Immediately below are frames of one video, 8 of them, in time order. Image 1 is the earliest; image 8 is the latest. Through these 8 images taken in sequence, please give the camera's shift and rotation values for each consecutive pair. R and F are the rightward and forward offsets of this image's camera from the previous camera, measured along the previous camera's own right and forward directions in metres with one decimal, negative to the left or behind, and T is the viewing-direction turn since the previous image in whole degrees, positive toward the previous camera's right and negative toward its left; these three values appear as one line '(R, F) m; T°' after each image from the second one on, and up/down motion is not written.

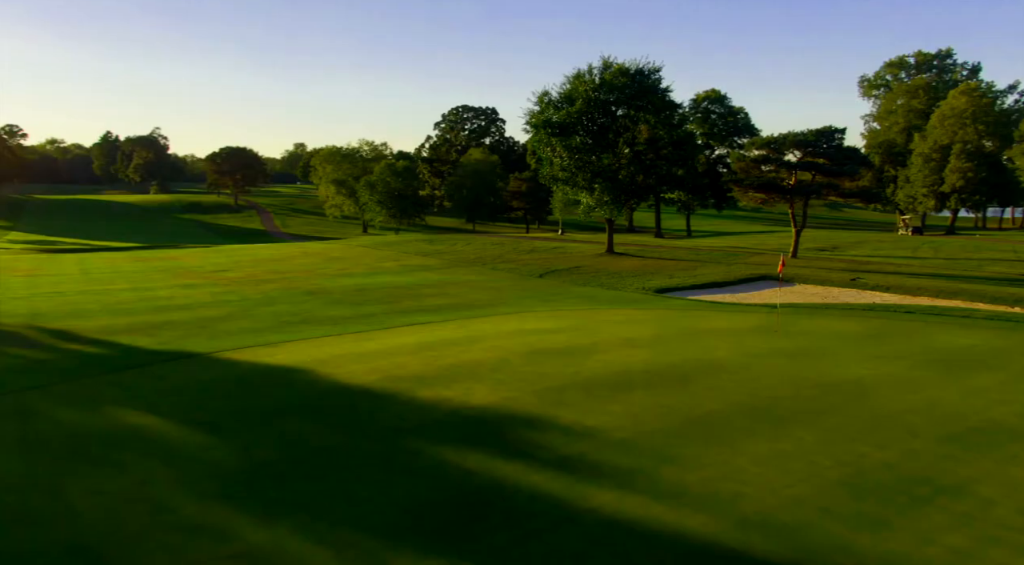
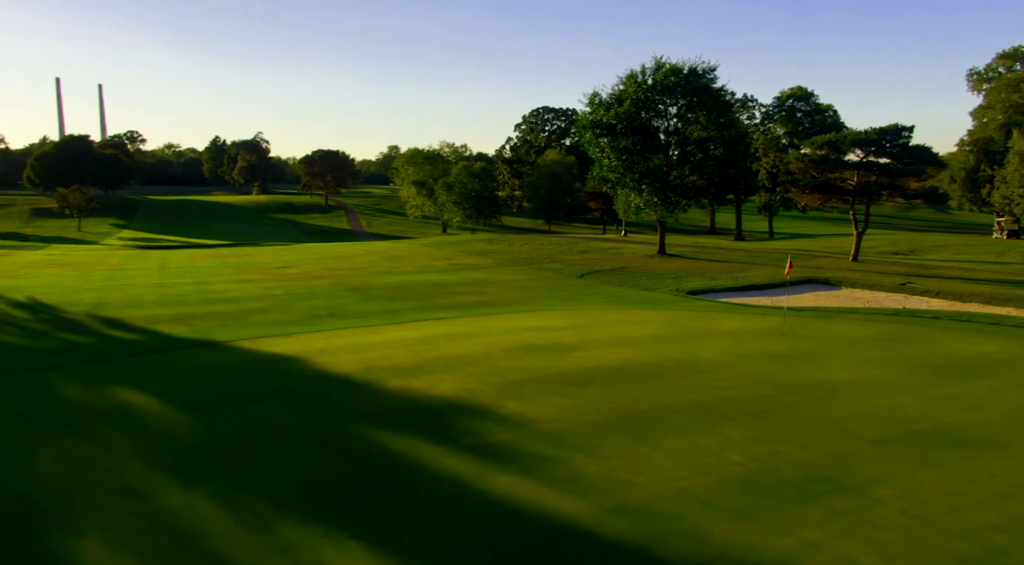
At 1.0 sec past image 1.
(+1.9, -0.4) m; -7°
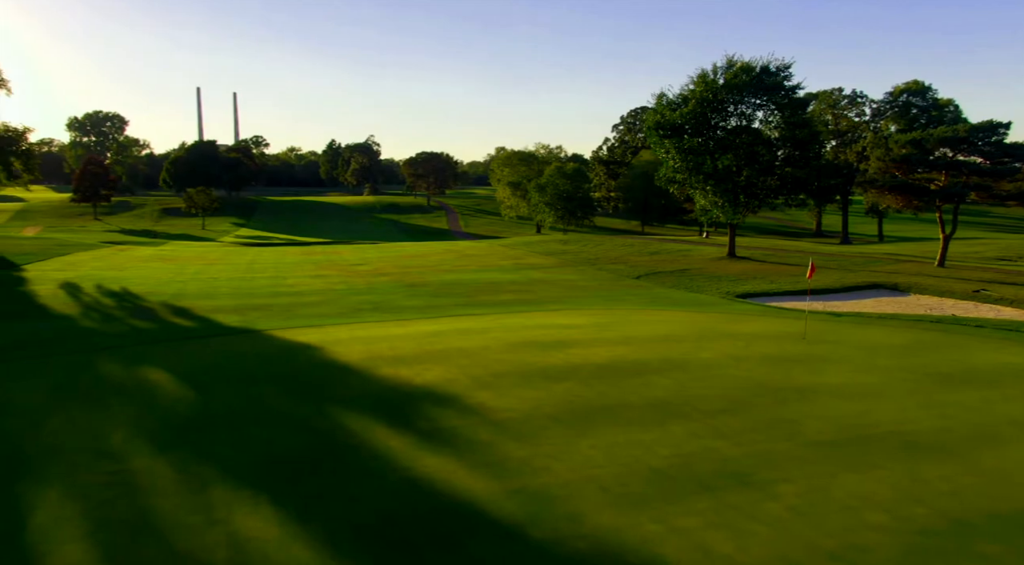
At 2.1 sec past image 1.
(+2.0, -0.4) m; -8°
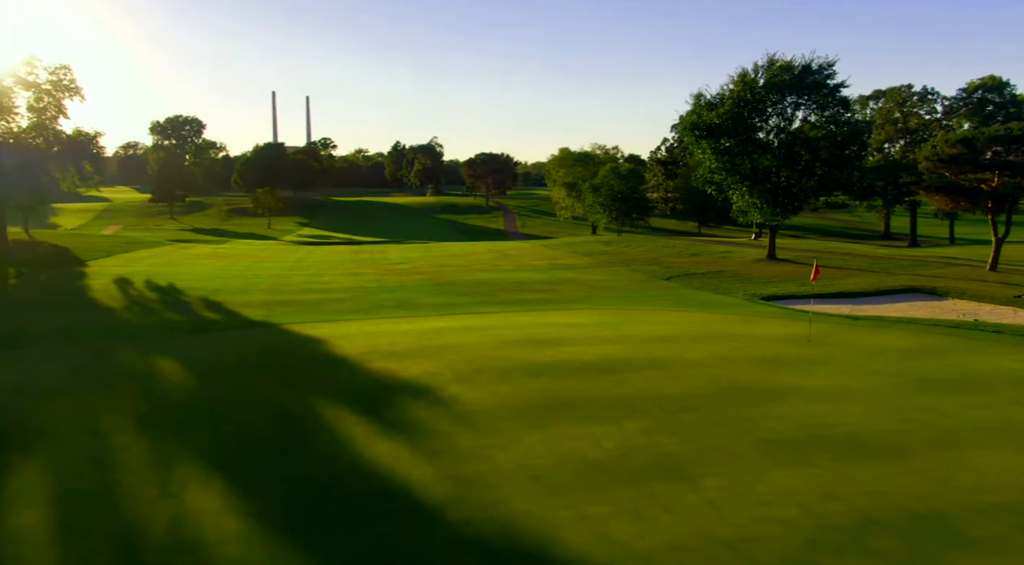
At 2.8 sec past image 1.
(+1.4, -0.3) m; -5°
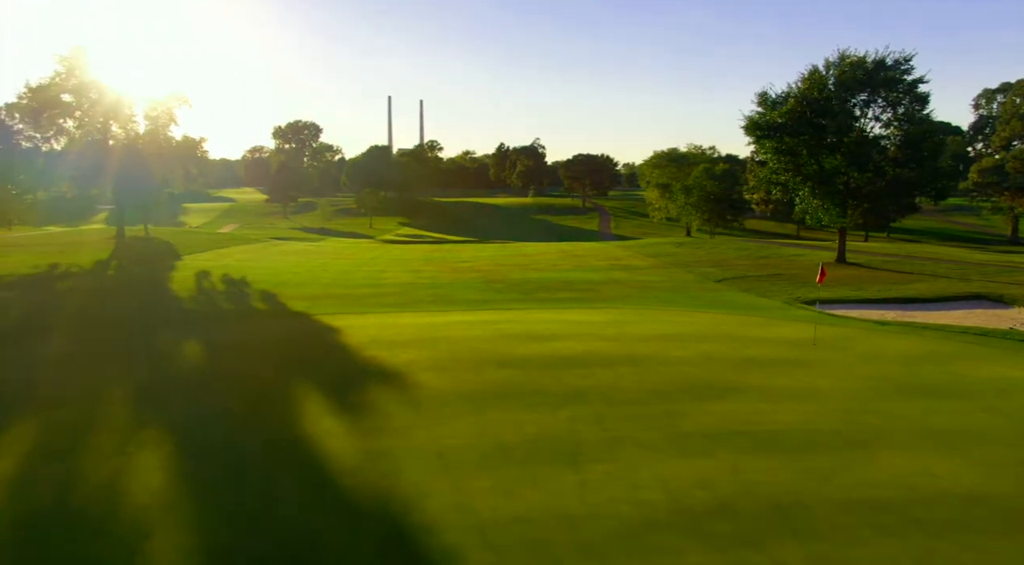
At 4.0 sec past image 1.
(+2.2, -0.5) m; -8°
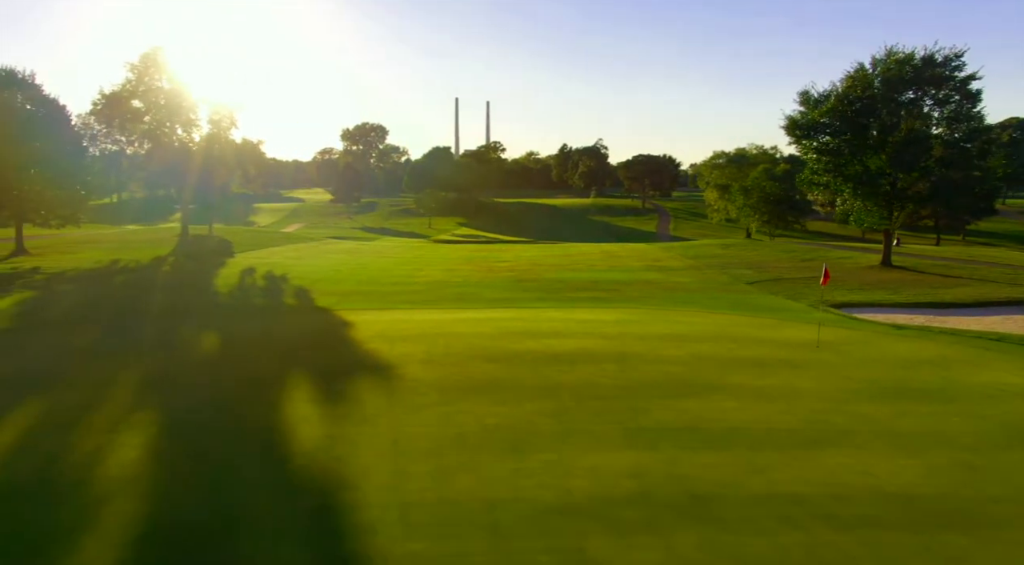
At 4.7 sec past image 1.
(+1.3, -0.3) m; -5°
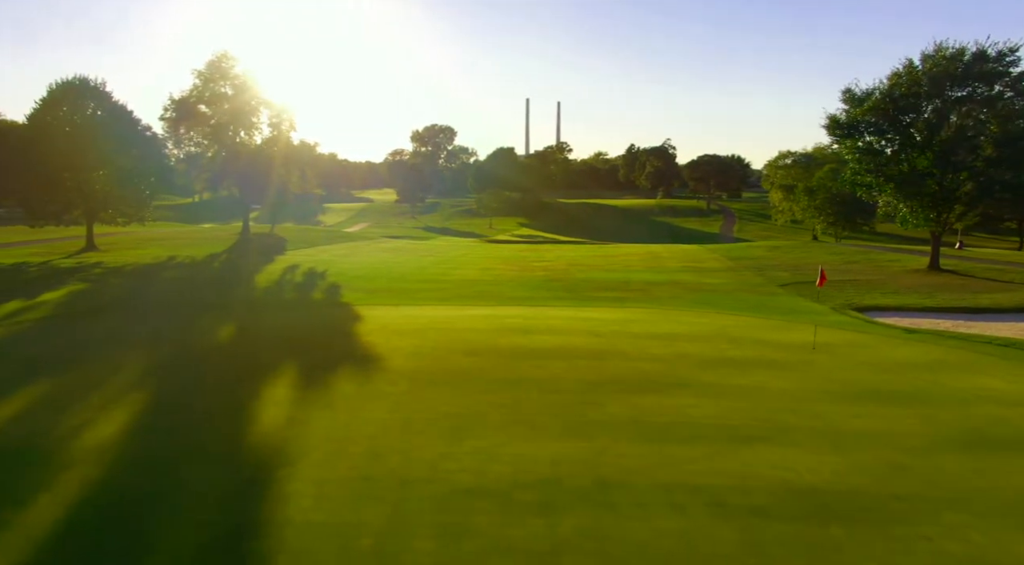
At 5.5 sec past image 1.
(+1.5, -0.4) m; -5°
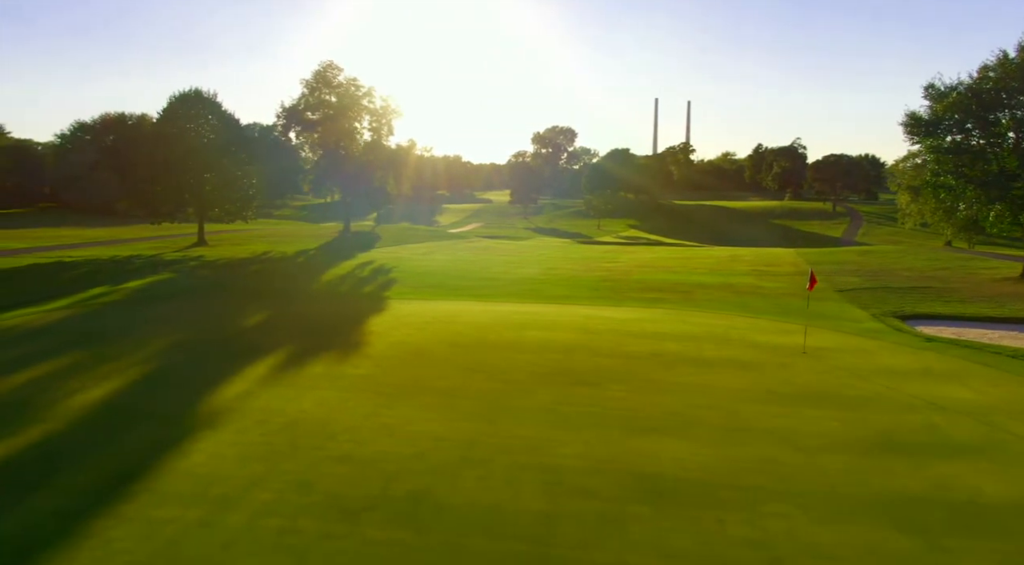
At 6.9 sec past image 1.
(+2.8, -0.6) m; -9°
